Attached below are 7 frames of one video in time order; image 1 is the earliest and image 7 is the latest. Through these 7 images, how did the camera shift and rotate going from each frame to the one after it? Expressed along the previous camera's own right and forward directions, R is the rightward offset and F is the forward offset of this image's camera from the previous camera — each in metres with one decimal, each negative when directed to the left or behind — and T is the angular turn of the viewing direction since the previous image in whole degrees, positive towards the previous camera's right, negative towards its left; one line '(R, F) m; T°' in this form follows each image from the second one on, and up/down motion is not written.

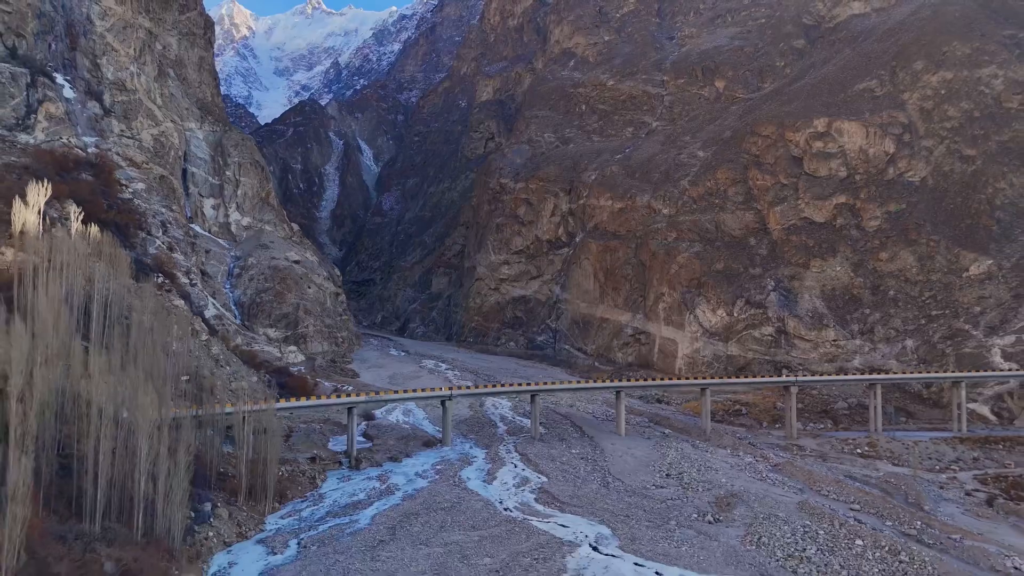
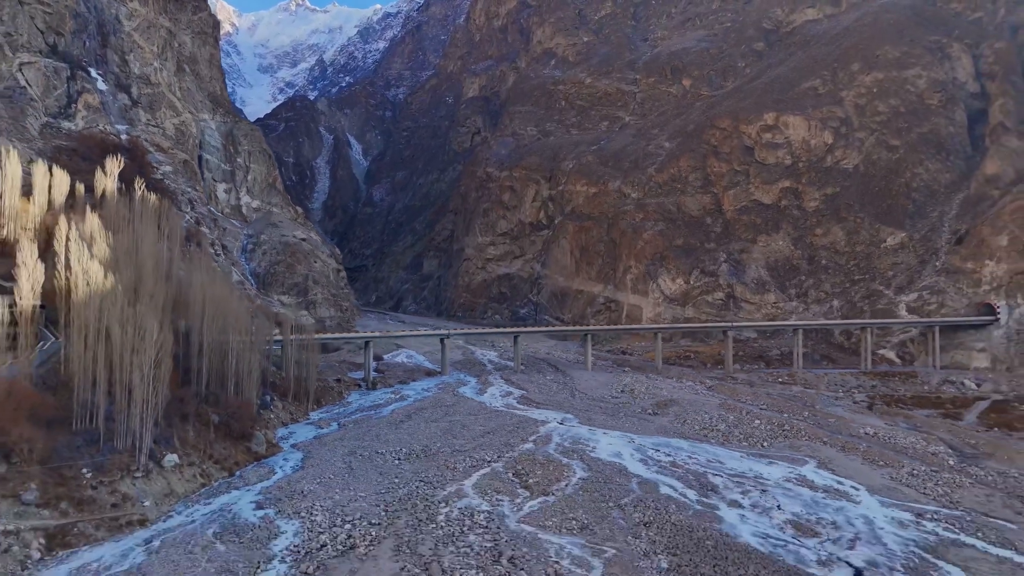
(-0.1, -6.2) m; +1°
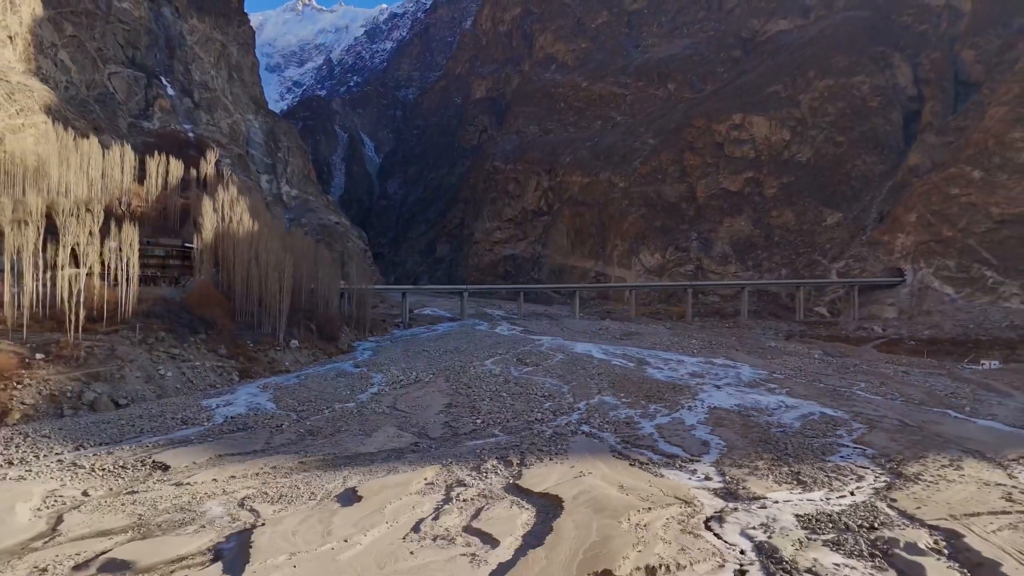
(0.0, -9.4) m; 0°
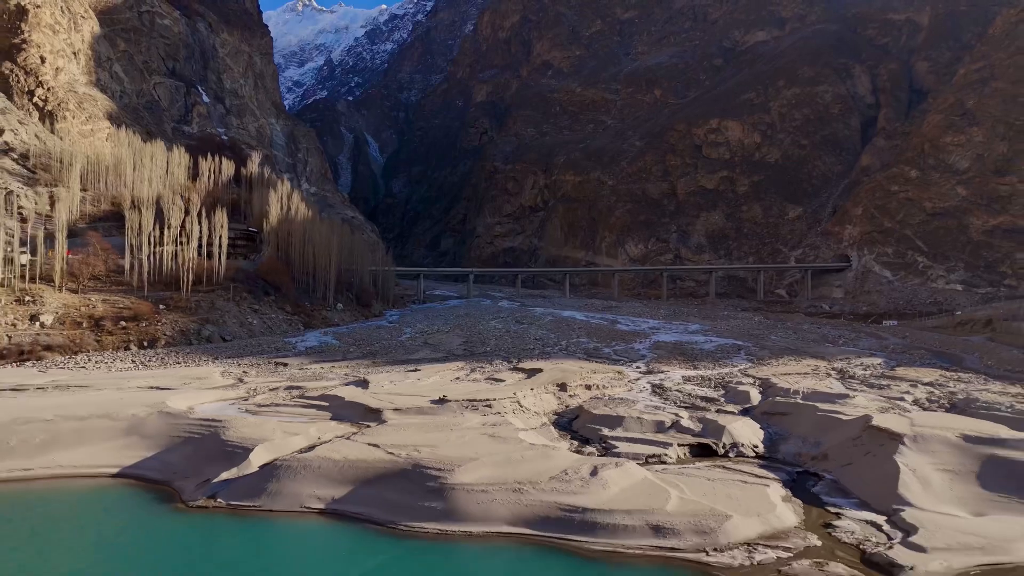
(-0.1, -7.2) m; 0°
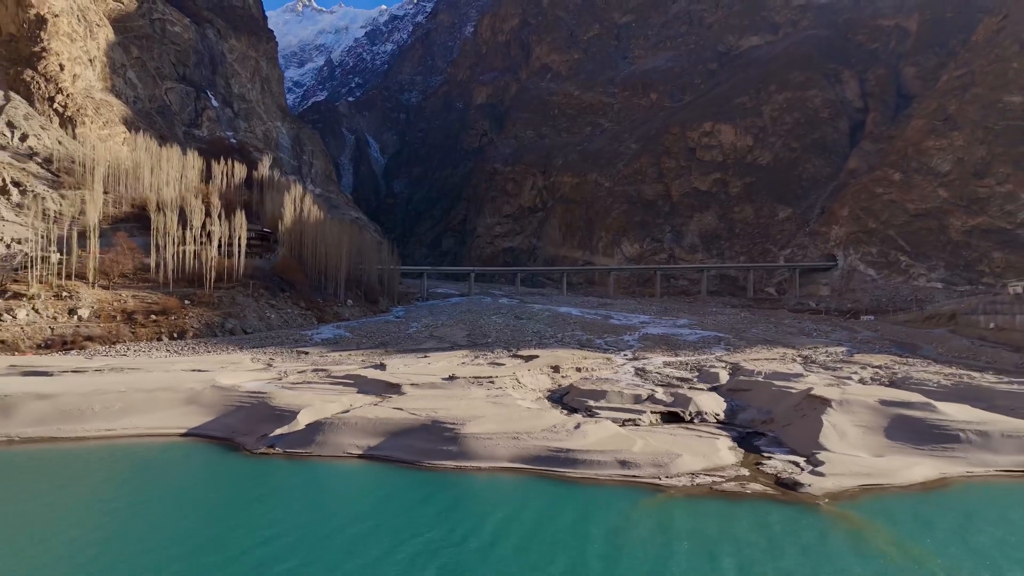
(0.0, -2.2) m; 0°
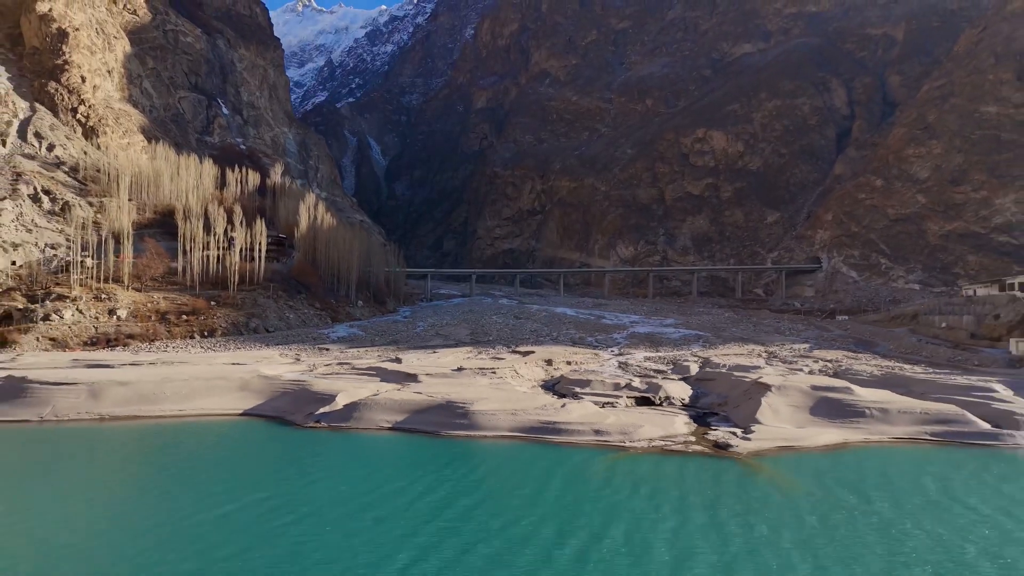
(0.0, -2.7) m; 0°
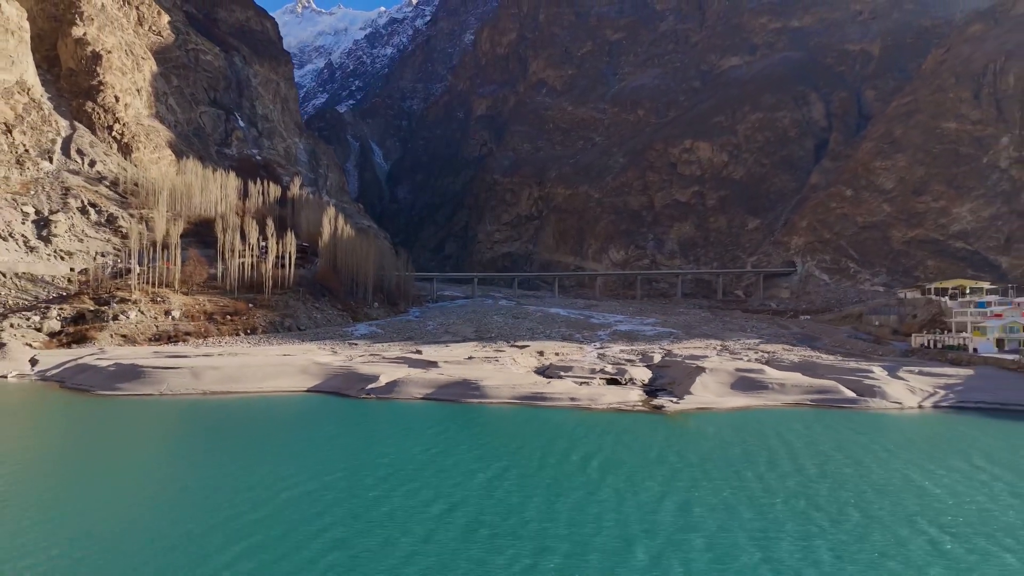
(0.0, -4.9) m; 0°
